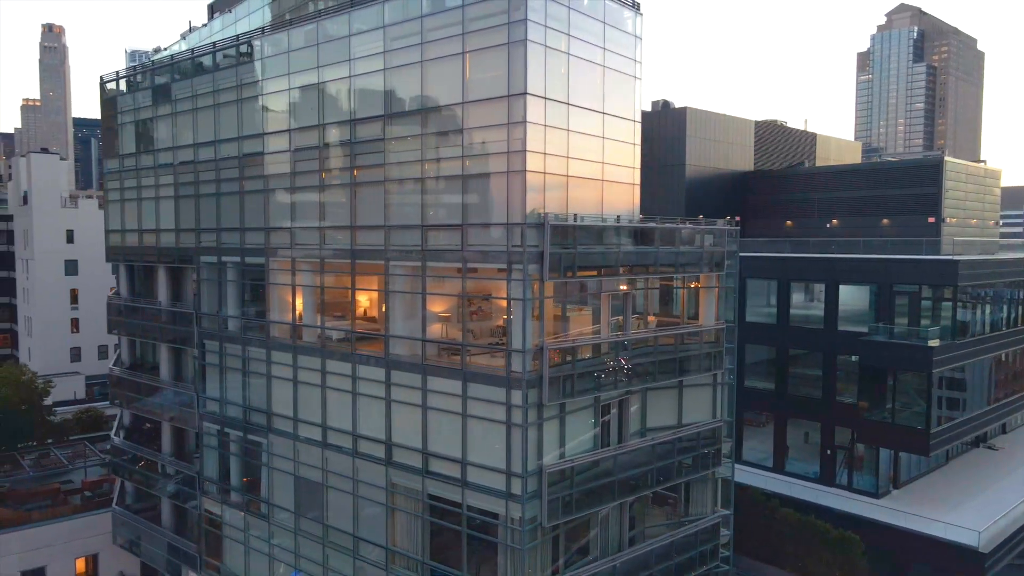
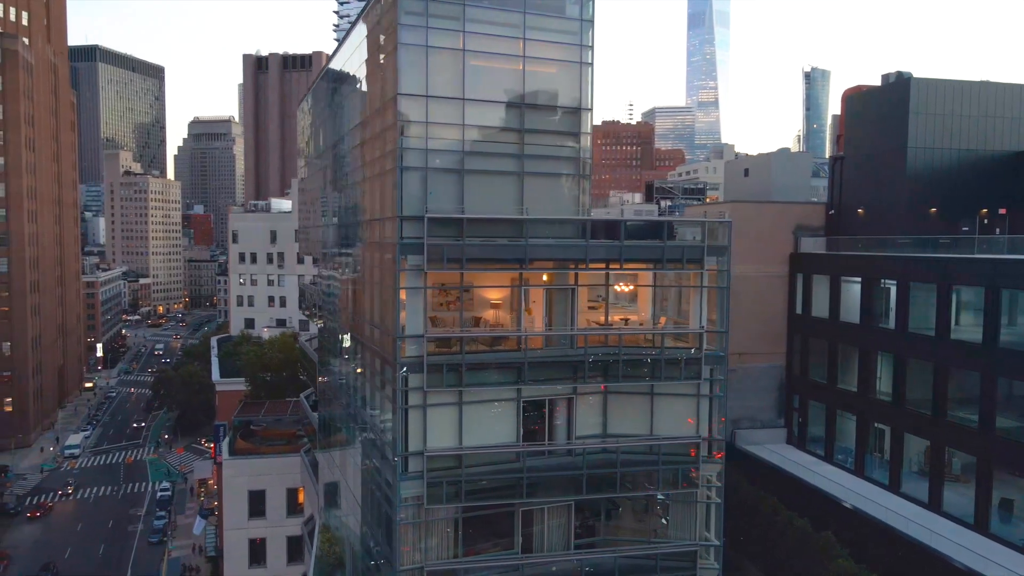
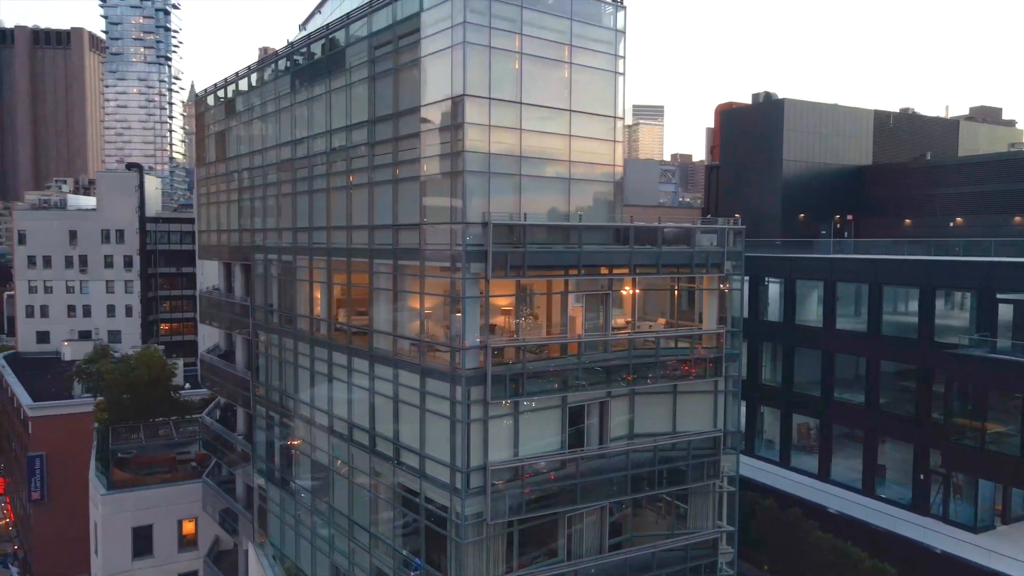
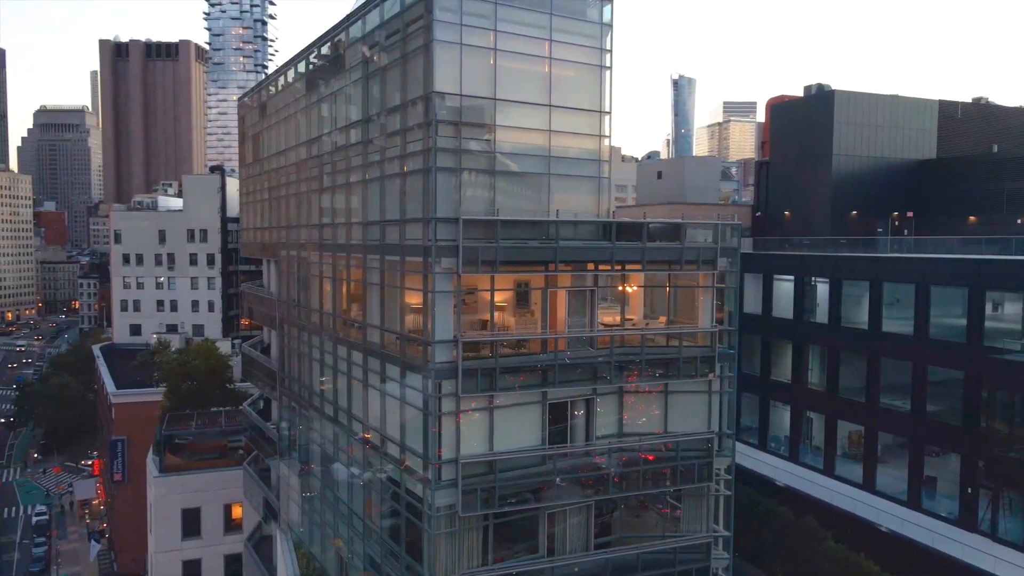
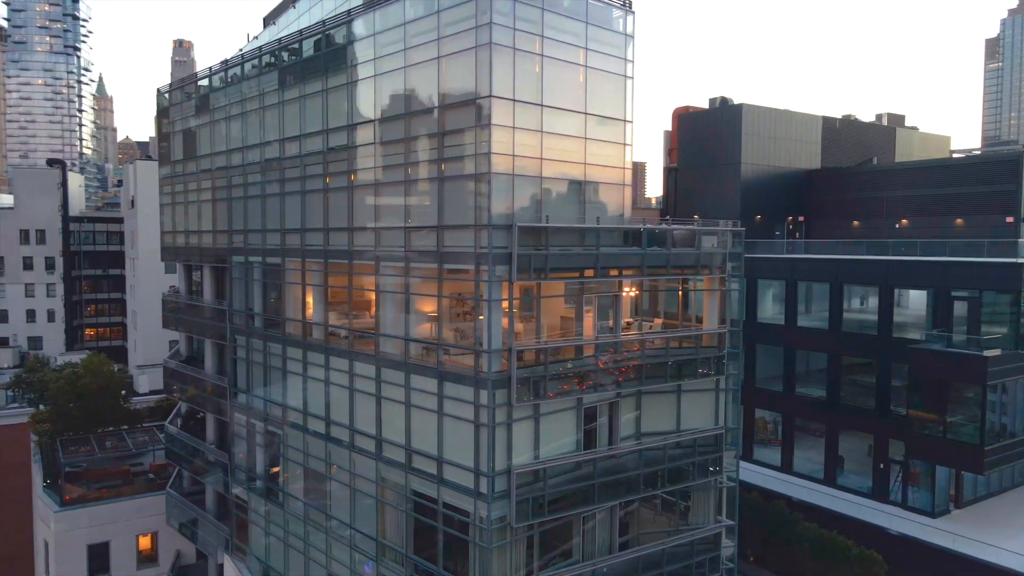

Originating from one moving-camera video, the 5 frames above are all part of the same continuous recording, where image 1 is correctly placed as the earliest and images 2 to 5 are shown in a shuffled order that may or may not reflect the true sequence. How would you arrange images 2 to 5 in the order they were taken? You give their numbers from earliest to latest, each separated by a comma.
5, 3, 4, 2
